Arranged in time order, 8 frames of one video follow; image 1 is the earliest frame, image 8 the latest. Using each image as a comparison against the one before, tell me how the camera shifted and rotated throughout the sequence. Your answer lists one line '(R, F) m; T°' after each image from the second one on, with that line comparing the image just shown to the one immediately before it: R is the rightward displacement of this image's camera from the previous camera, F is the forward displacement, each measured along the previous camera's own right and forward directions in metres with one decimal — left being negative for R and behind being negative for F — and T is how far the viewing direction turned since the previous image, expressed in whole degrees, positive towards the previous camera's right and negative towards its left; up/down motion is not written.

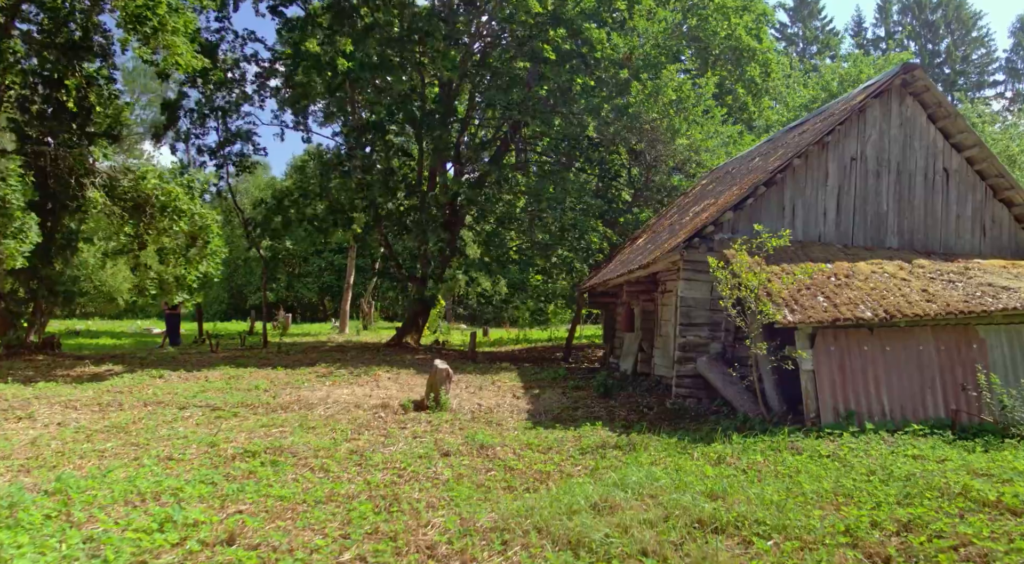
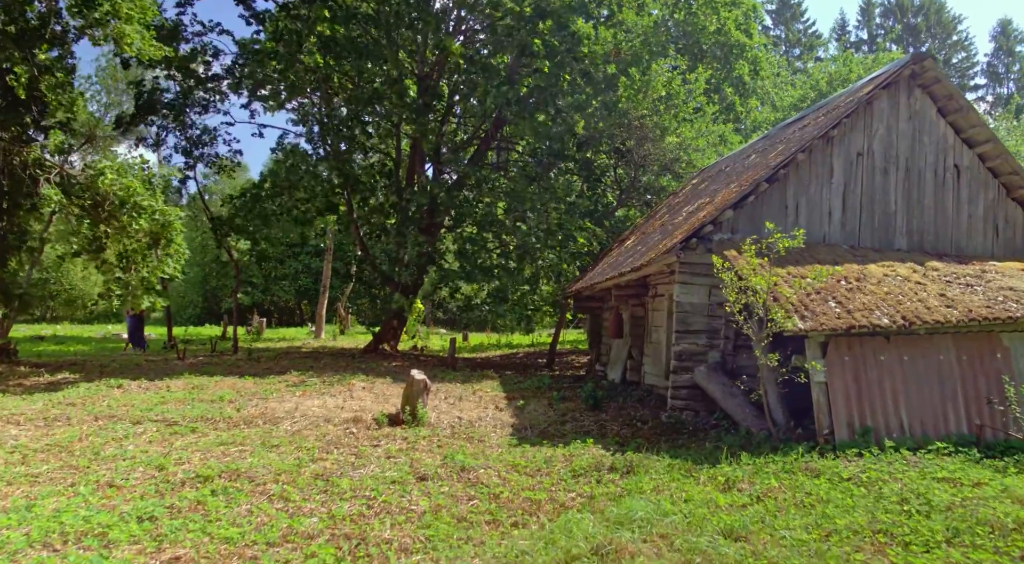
(0.0, +0.6) m; +2°
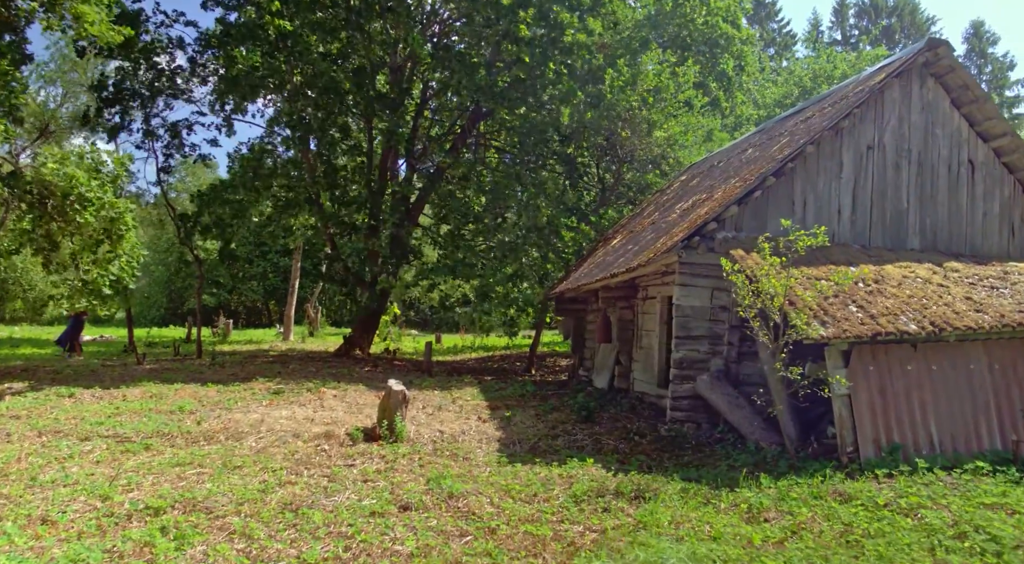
(-0.2, +0.6) m; +2°
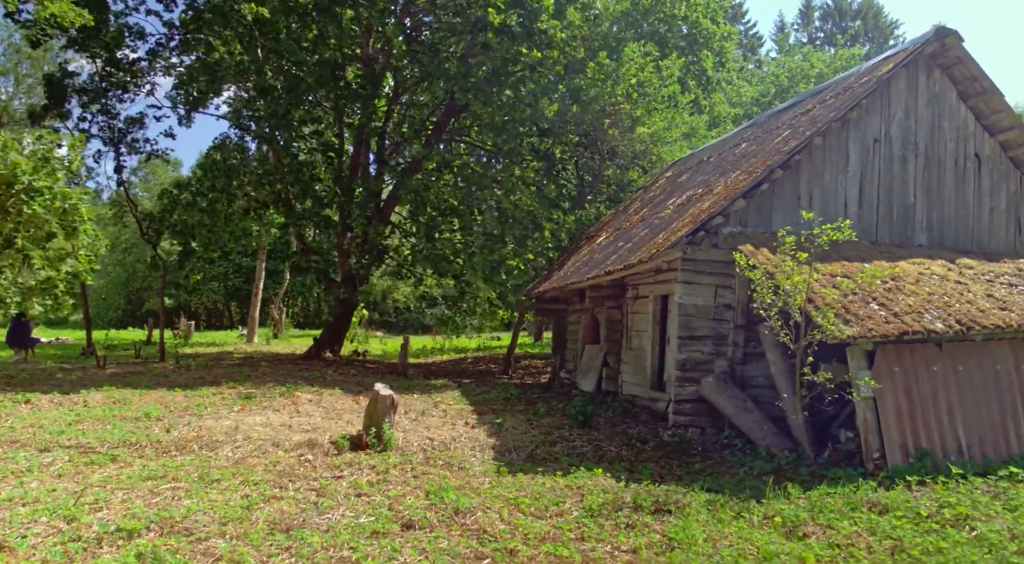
(-0.3, +0.4) m; +3°
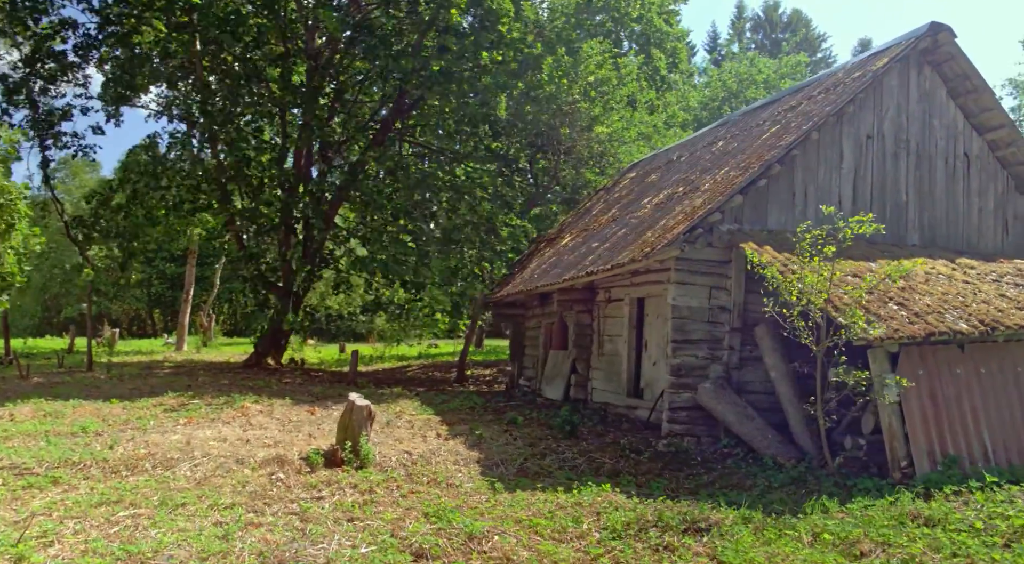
(-0.5, +0.5) m; +5°
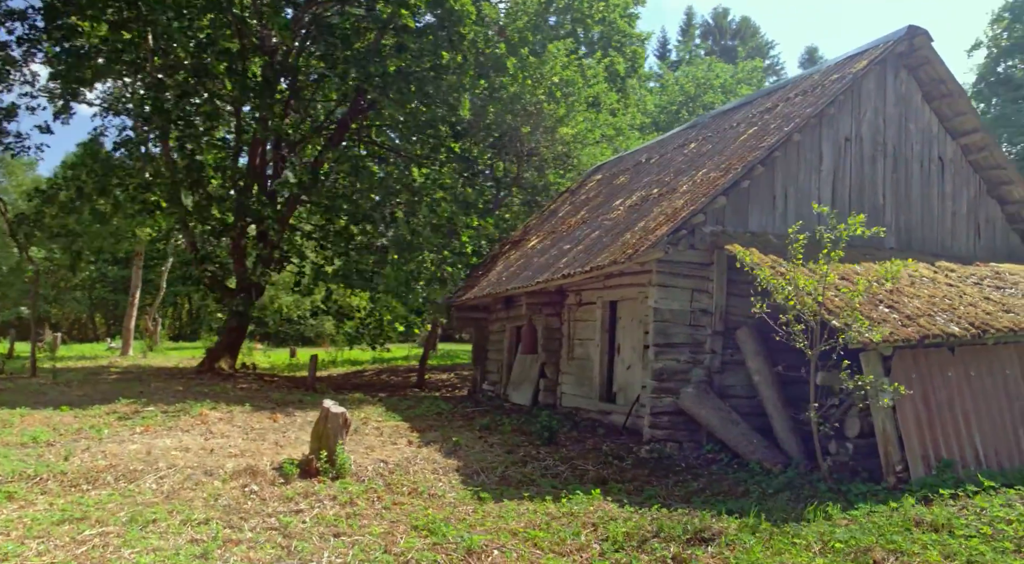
(-0.3, +0.2) m; +4°
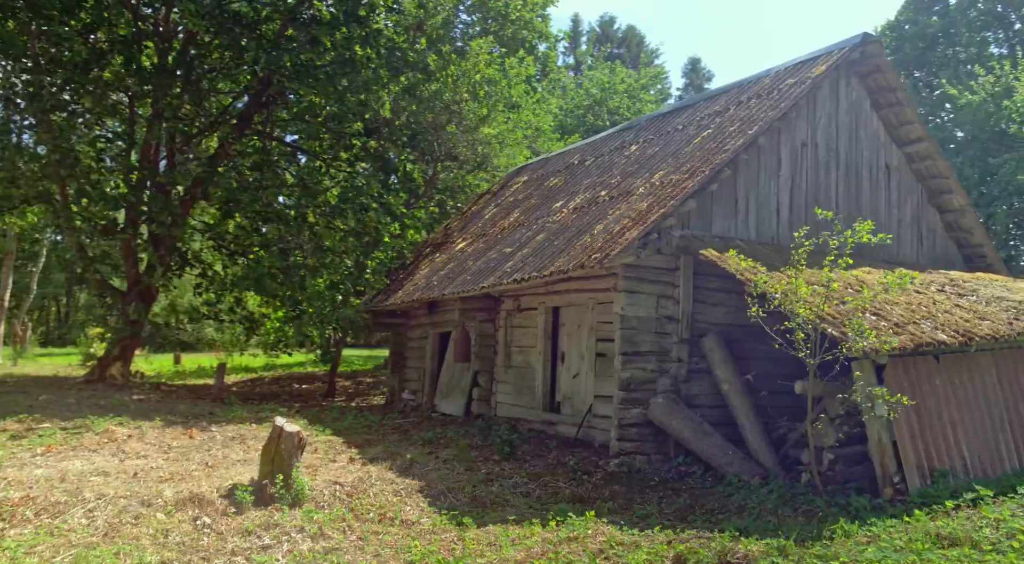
(-0.7, +0.4) m; +8°
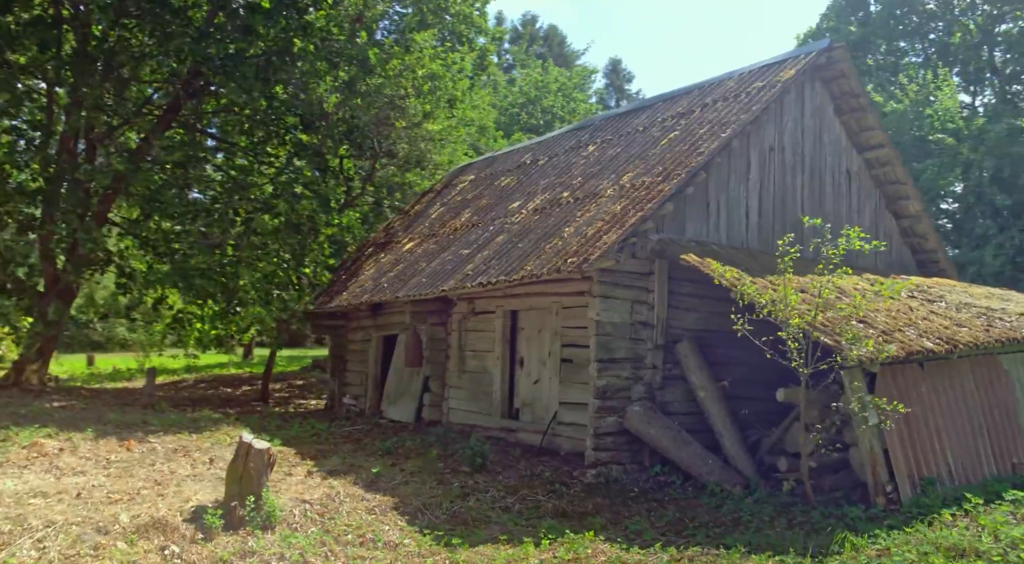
(-0.4, +0.3) m; +5°
